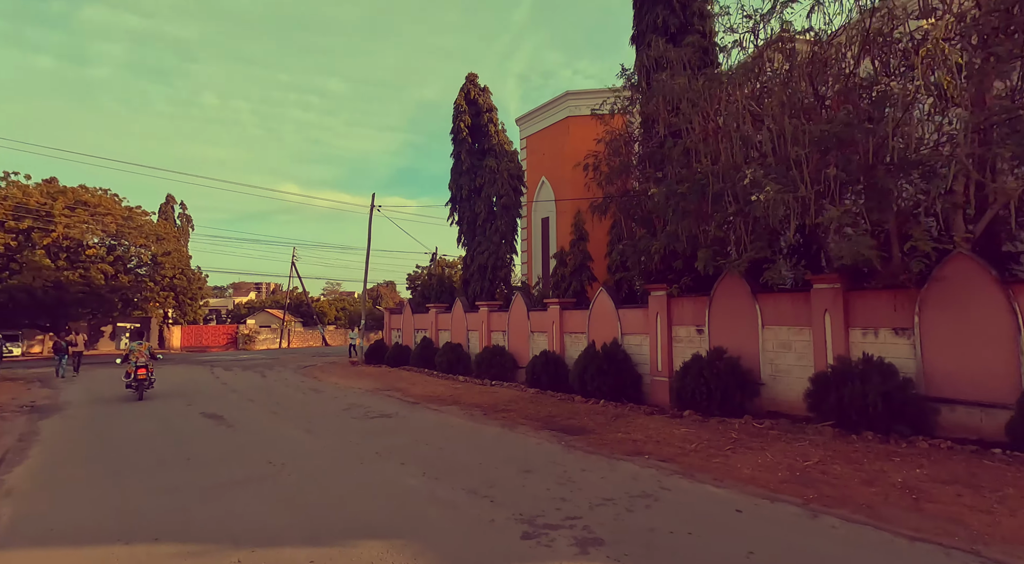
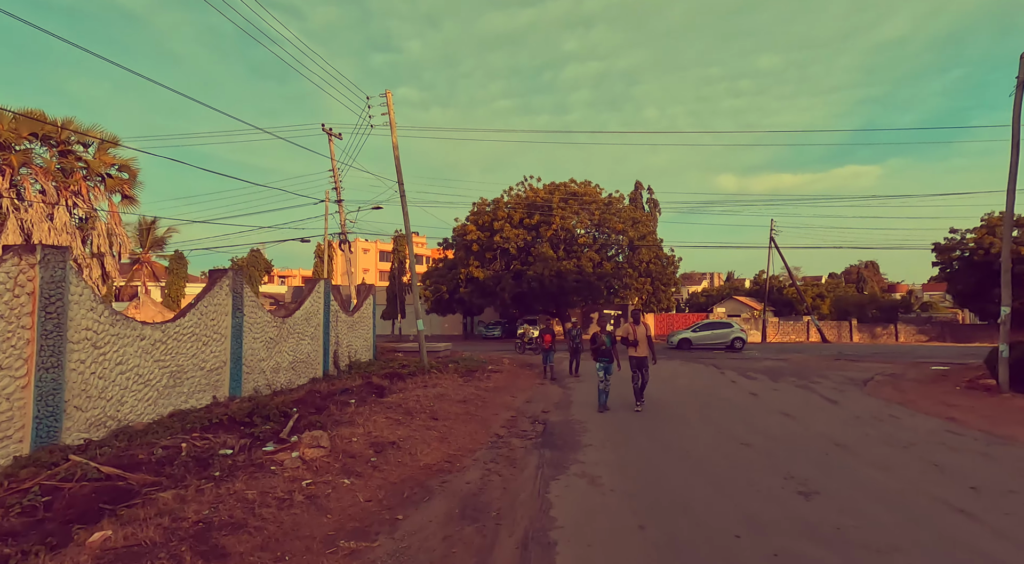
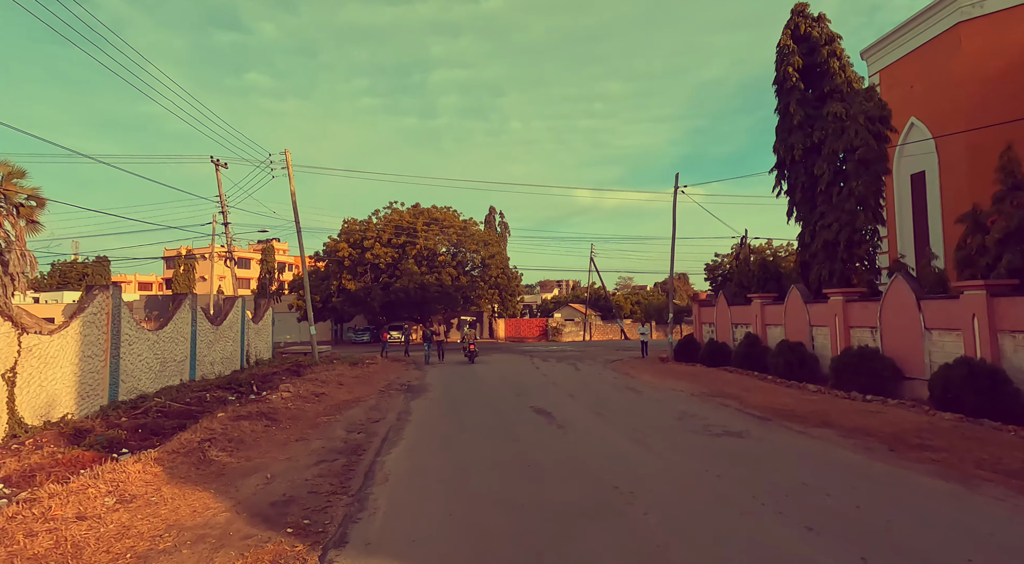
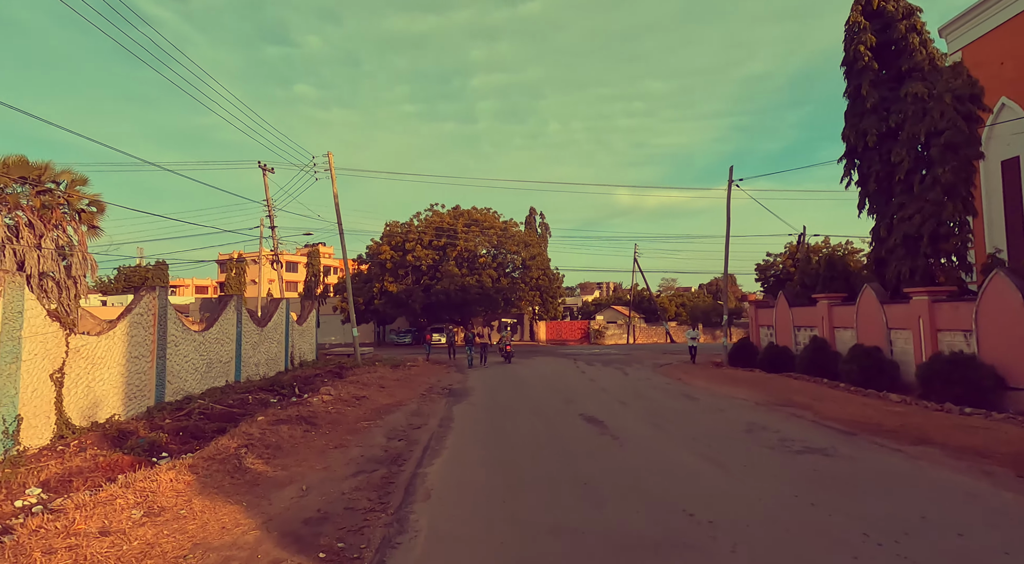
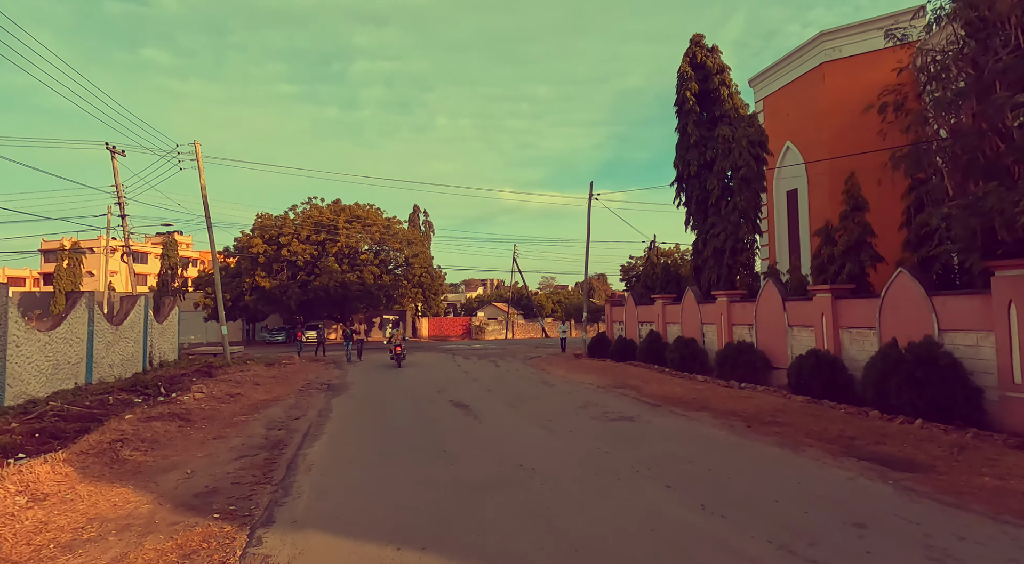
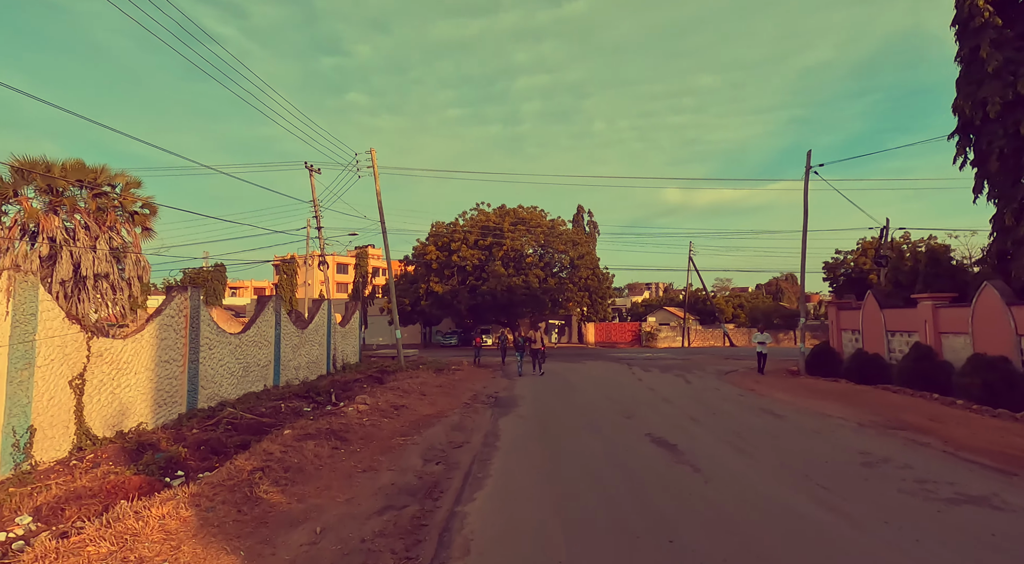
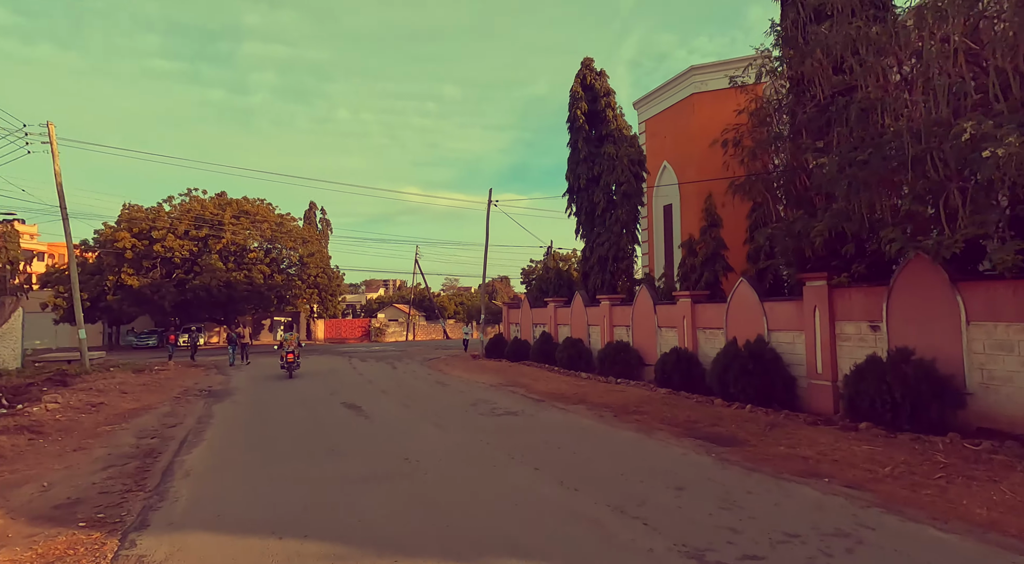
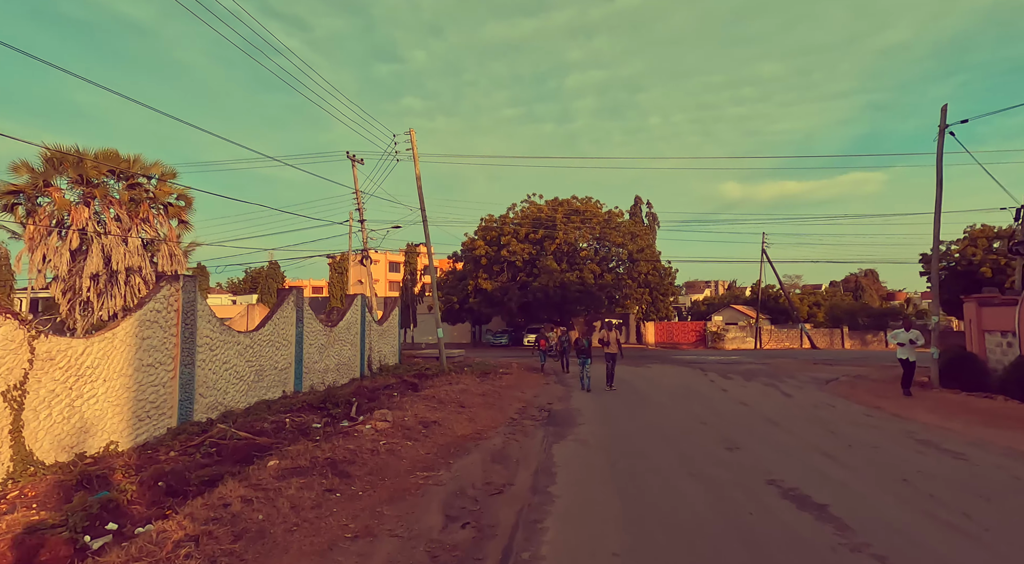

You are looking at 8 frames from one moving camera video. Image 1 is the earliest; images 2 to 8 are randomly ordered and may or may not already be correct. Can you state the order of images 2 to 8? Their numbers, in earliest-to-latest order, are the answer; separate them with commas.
7, 5, 3, 4, 6, 8, 2
